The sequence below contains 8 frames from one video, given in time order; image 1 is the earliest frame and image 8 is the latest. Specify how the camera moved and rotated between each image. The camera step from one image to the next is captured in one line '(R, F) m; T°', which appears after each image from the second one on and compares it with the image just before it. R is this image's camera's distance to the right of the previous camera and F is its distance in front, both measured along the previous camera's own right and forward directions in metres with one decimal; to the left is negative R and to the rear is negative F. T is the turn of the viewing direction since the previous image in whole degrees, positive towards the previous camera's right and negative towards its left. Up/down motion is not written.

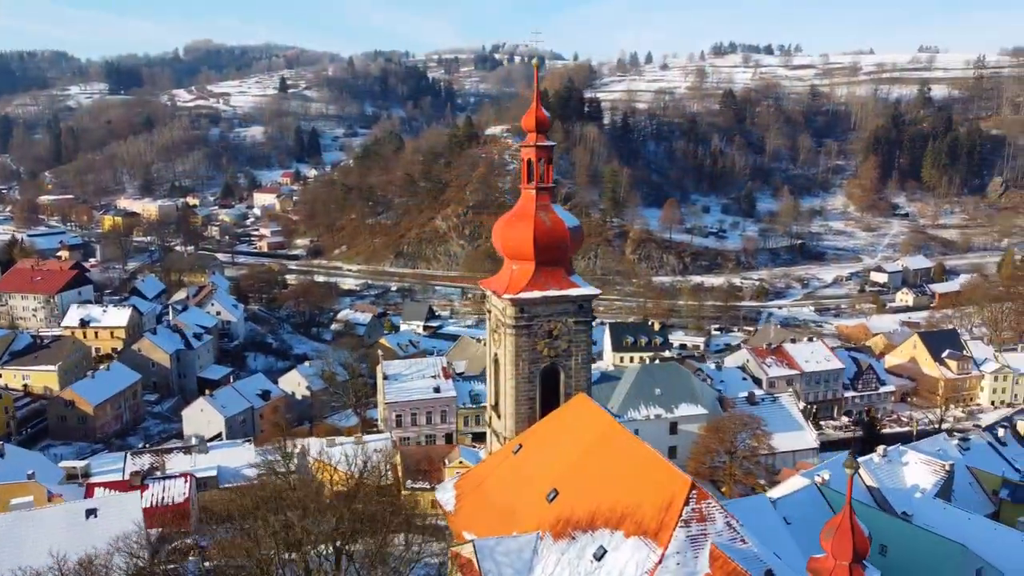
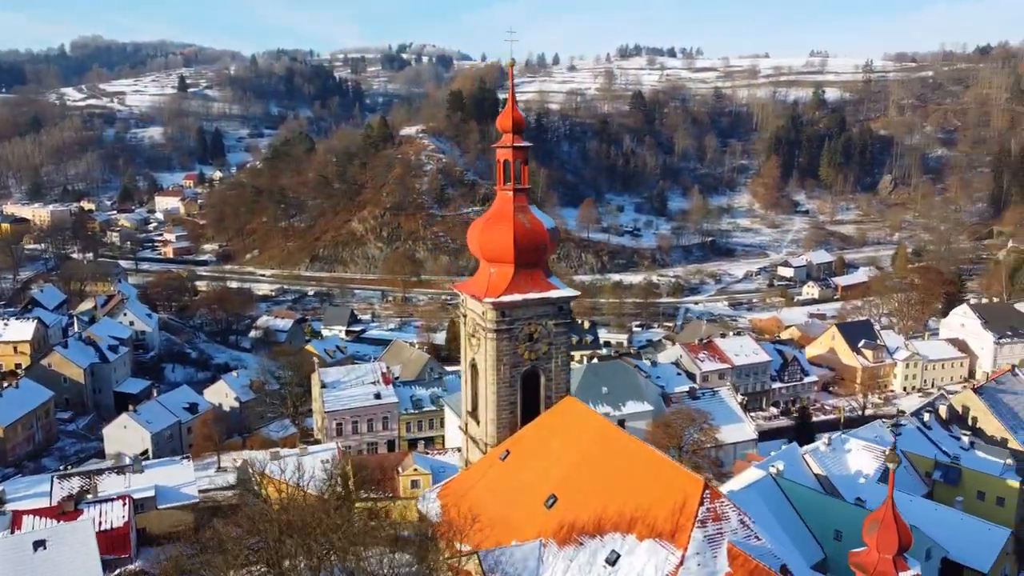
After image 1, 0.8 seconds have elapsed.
(-1.0, +0.3) m; +6°
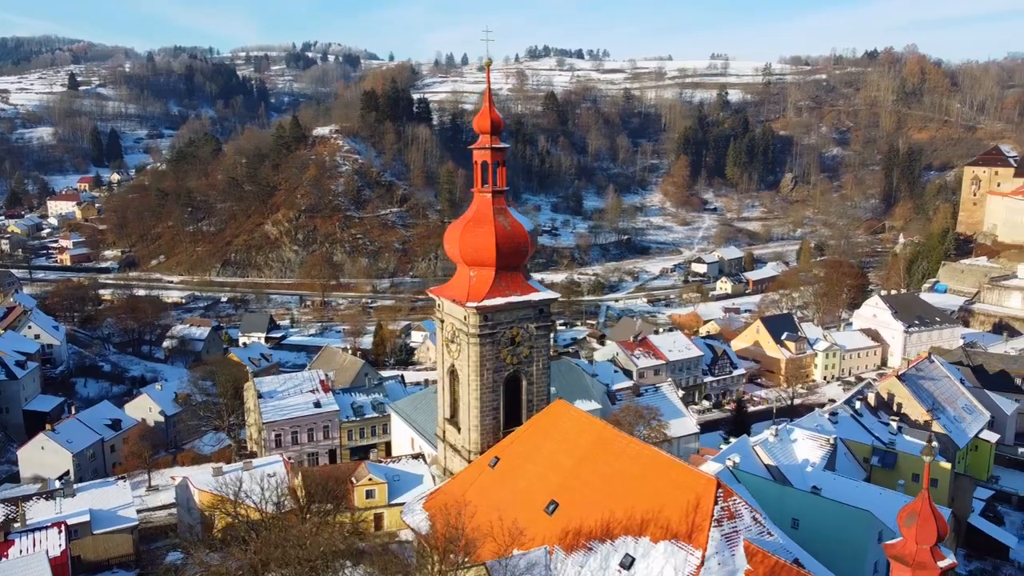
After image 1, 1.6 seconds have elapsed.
(-1.0, +0.2) m; +6°
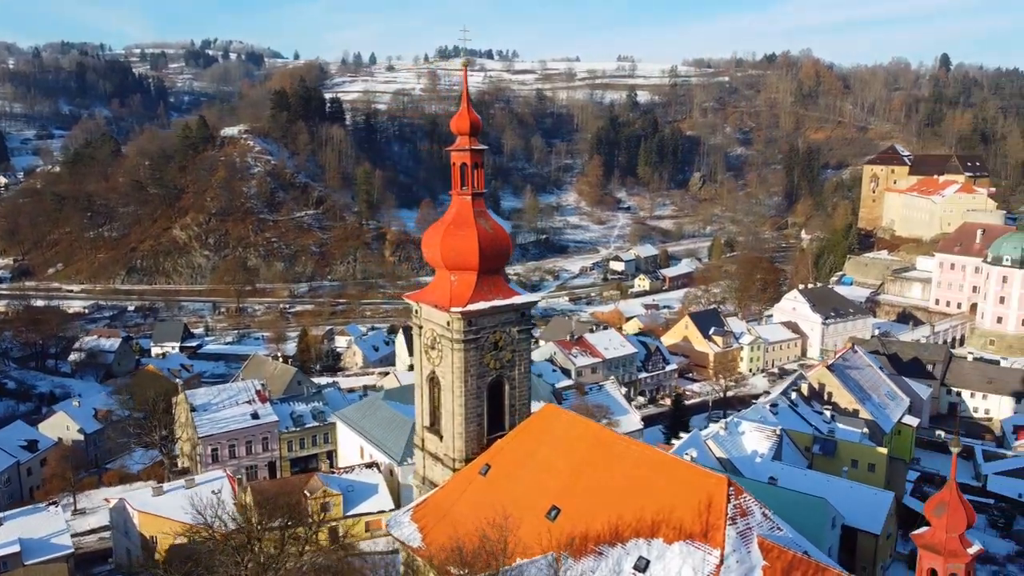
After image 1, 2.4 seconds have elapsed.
(-1.0, +0.2) m; +6°
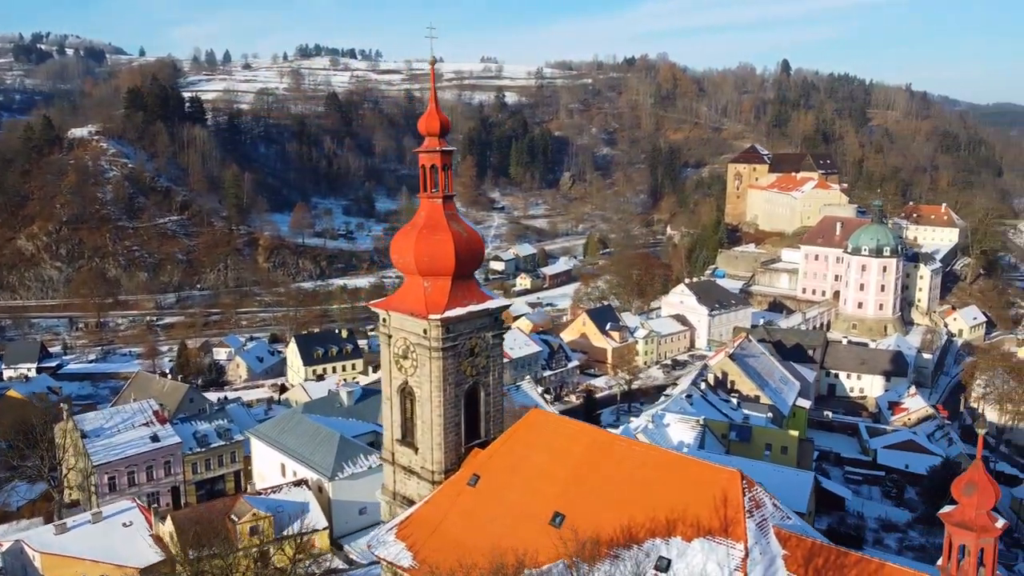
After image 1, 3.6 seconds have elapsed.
(-1.5, +0.3) m; +9°
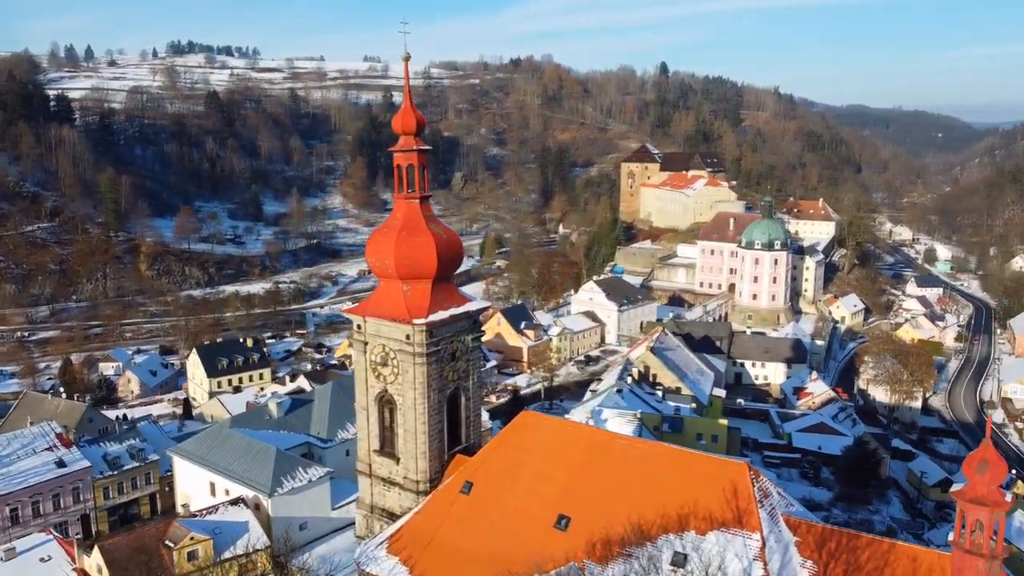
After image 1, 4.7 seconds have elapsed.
(-1.3, +0.3) m; +8°
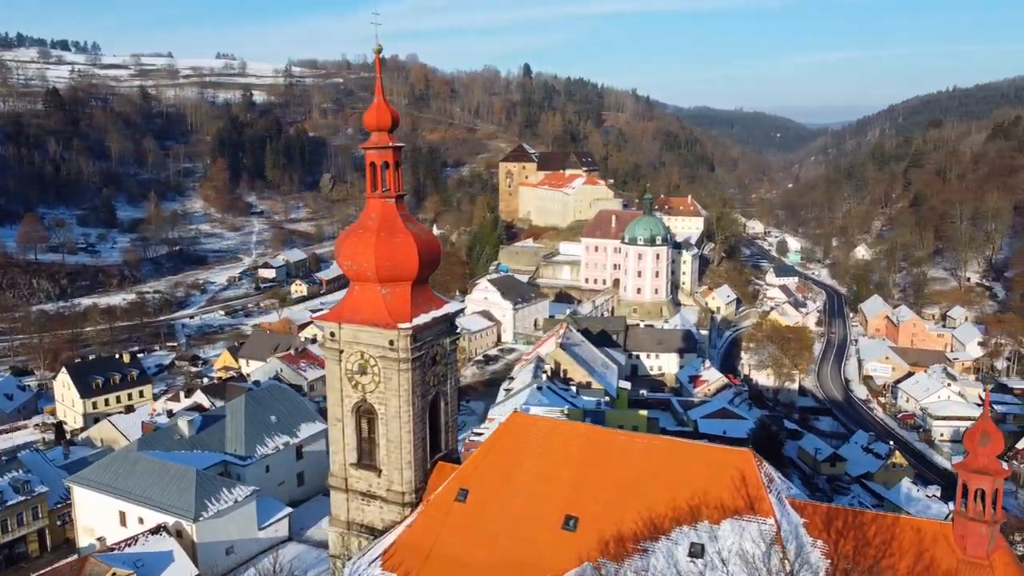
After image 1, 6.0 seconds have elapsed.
(-1.5, +0.3) m; +10°
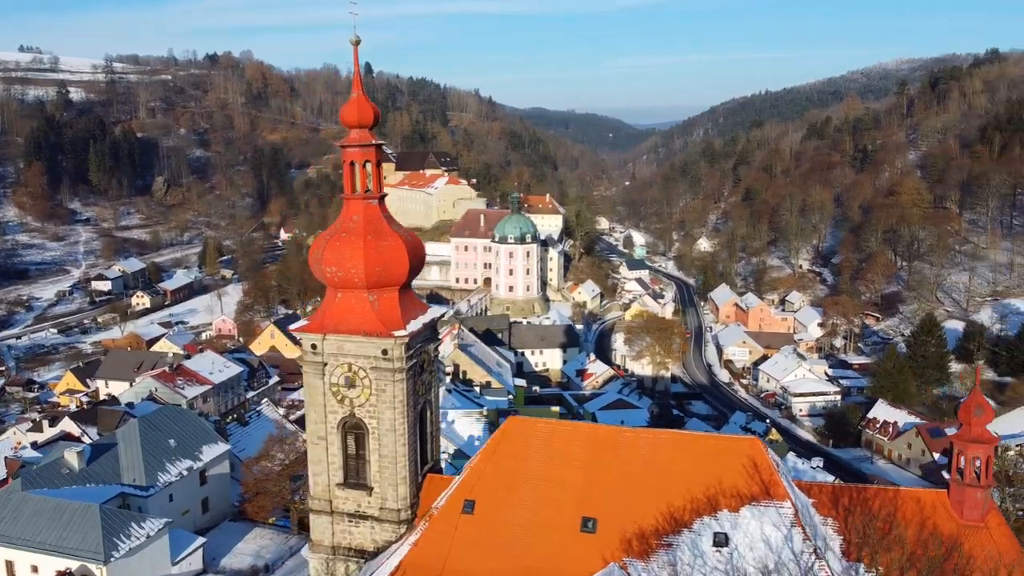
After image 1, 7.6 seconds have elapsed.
(-1.8, +0.5) m; +11°
